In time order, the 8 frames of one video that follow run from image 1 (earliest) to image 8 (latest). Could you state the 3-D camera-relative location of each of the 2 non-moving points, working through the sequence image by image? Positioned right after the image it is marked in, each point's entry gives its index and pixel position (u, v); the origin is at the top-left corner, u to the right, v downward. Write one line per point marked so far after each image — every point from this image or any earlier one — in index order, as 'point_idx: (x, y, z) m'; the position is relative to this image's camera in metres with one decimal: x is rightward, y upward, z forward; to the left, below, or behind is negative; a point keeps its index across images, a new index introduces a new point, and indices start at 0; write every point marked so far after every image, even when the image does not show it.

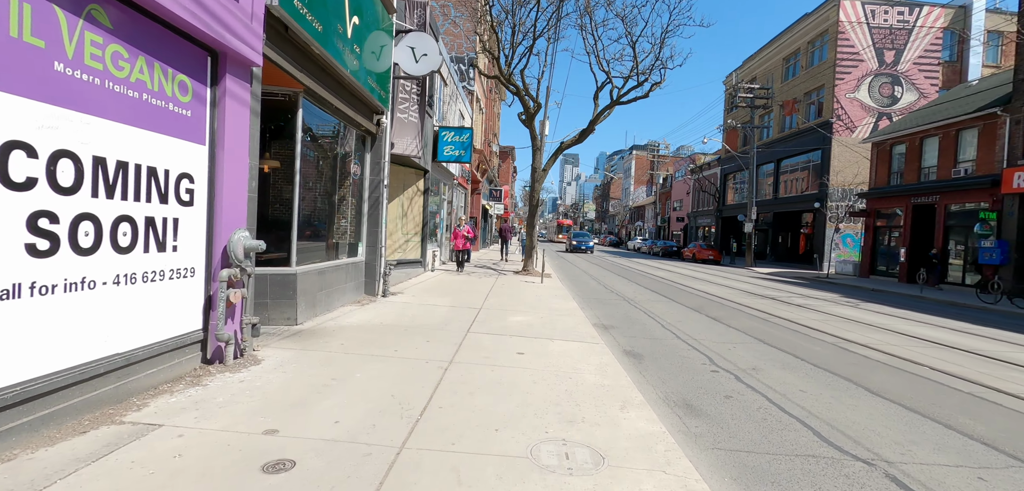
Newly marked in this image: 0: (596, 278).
0: (+2.9, -1.2, +17.2) m
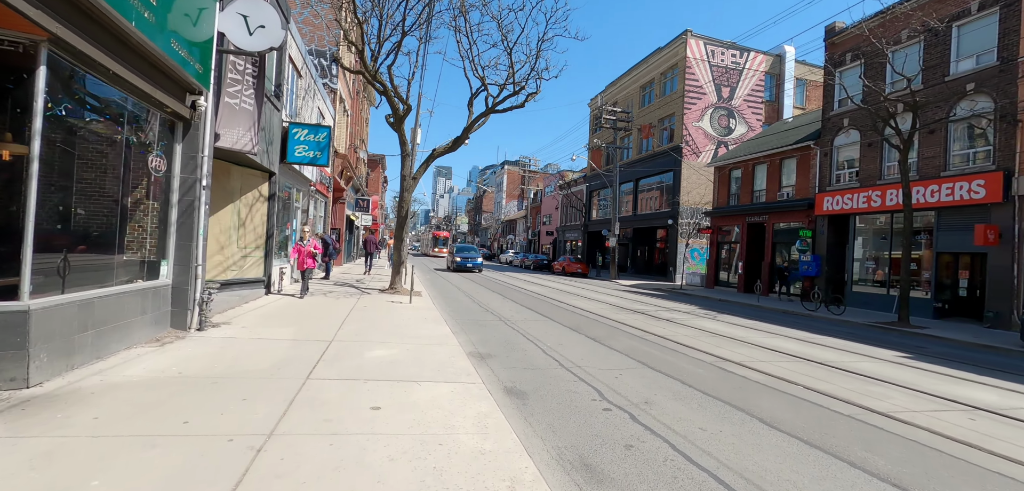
0: (-1.5, -1.7, +16.2) m
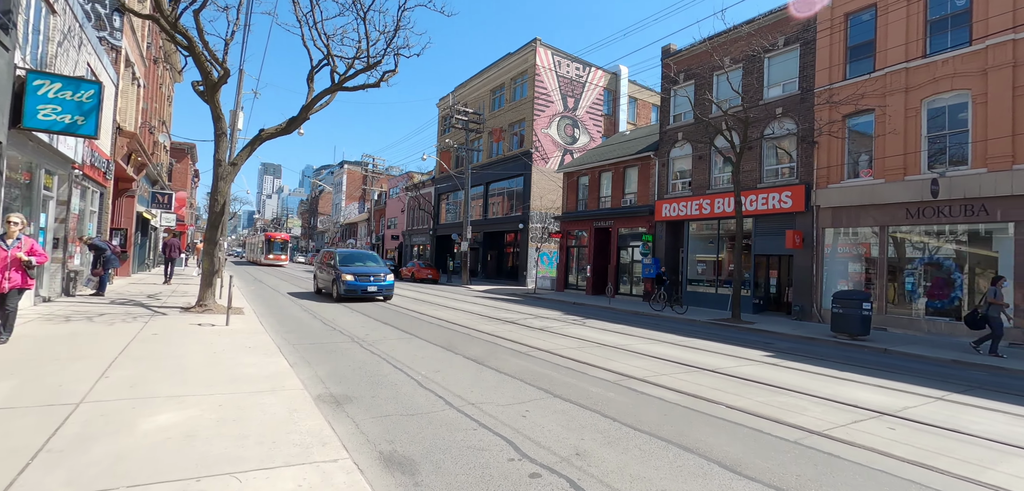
0: (-5.7, -1.8, +13.3) m
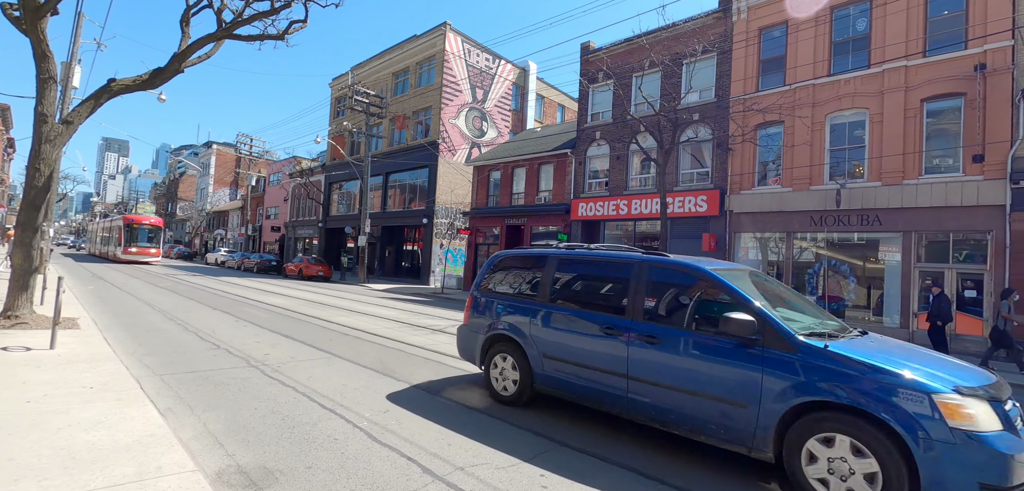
0: (-7.3, -1.6, +10.3) m
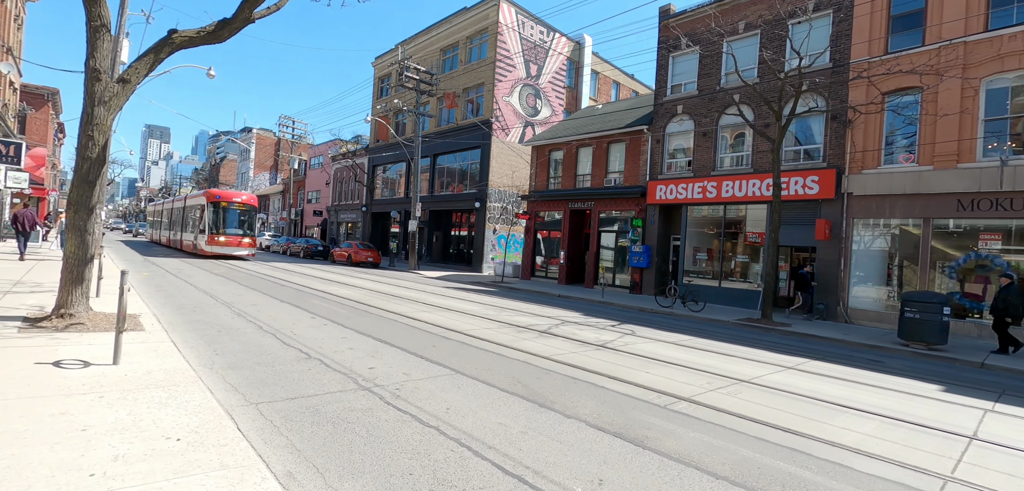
0: (-5.0, -1.3, +9.0) m
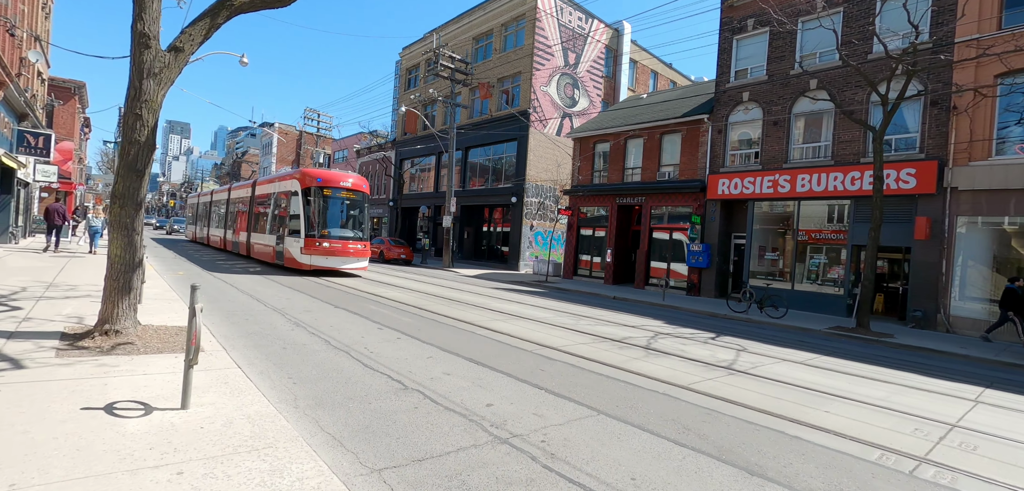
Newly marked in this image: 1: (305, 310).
0: (-3.4, -1.3, +7.8) m
1: (-4.0, -1.2, +9.2) m
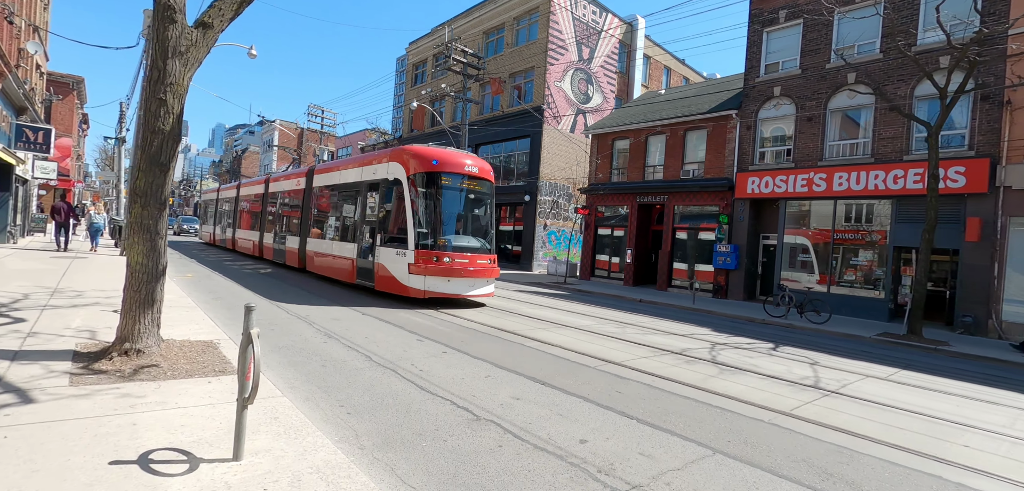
0: (-2.6, -1.4, +7.1) m
1: (-3.2, -1.3, +8.4) m
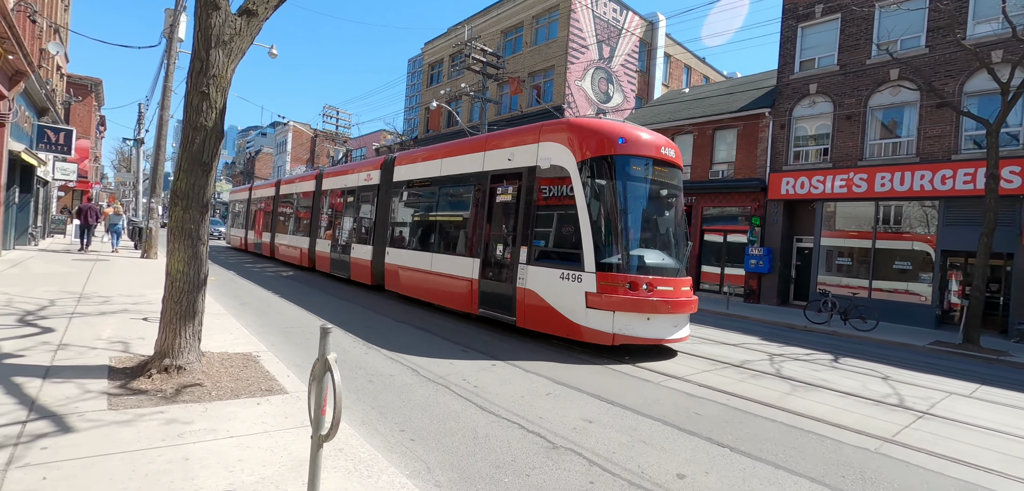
0: (-1.9, -1.4, +6.7) m
1: (-2.4, -1.3, +8.0) m
